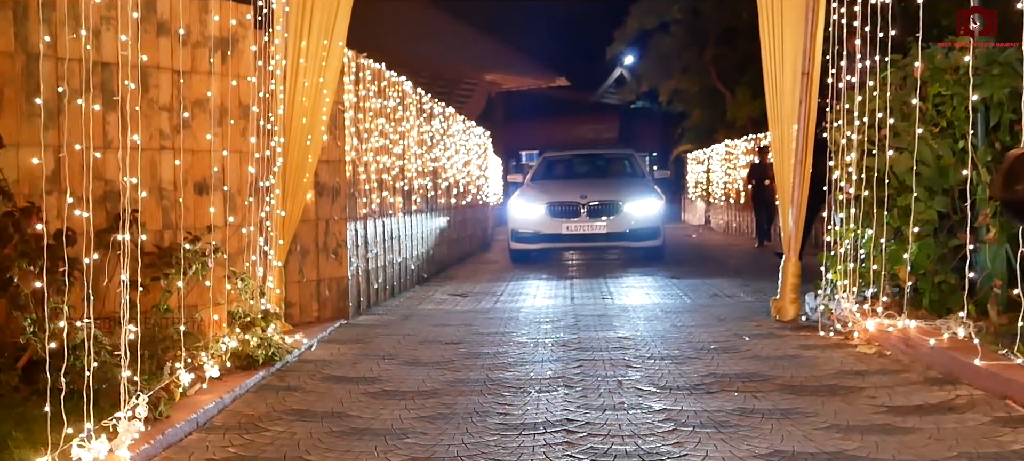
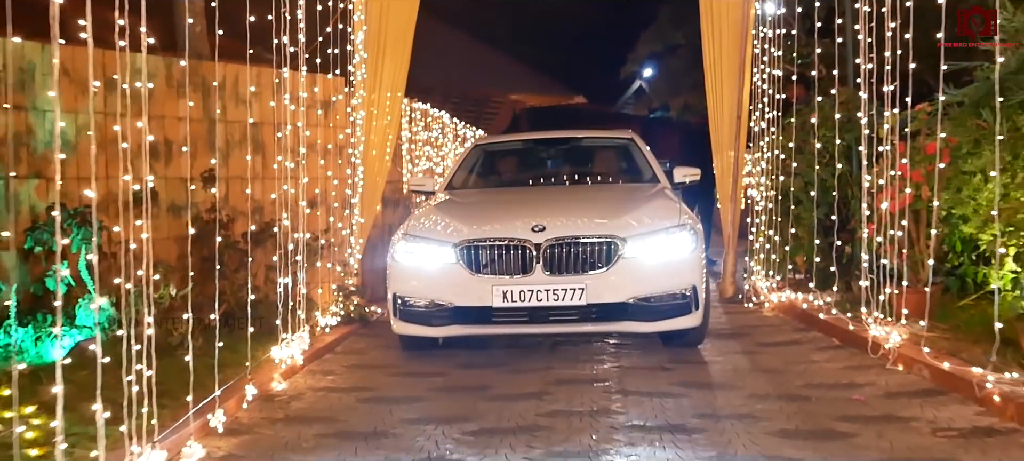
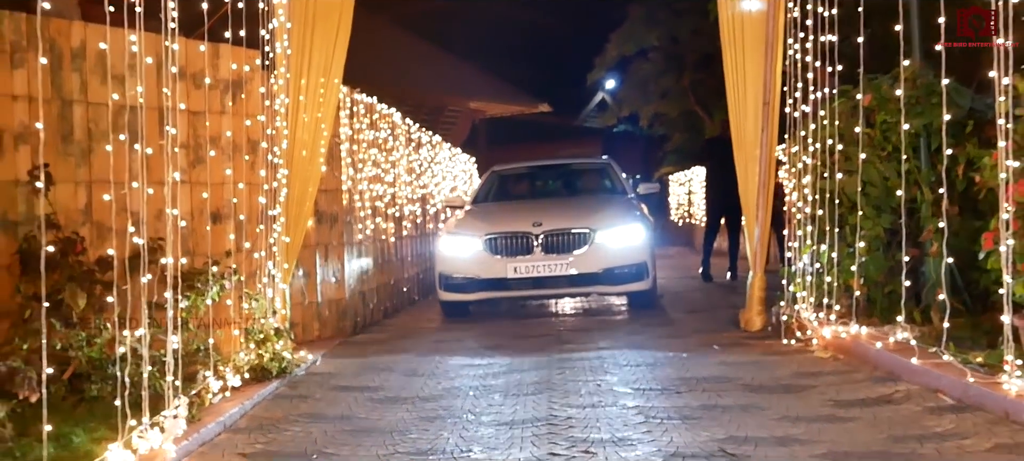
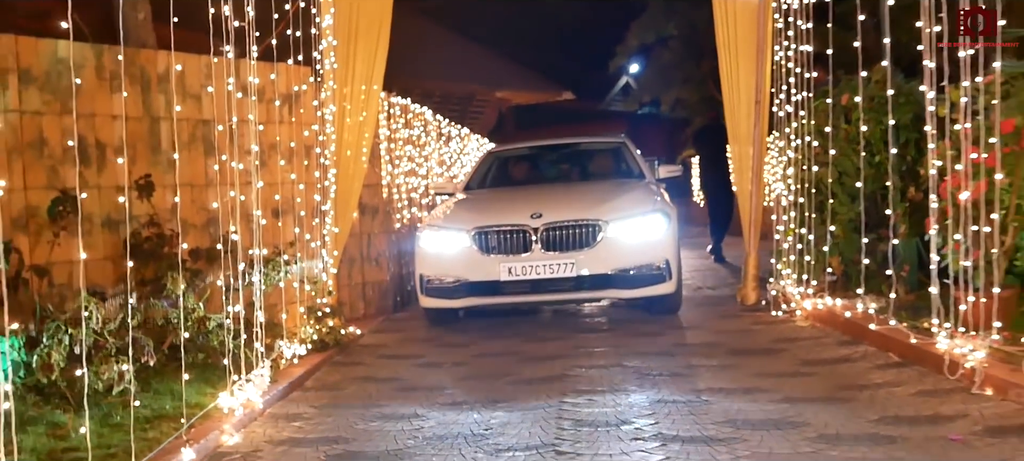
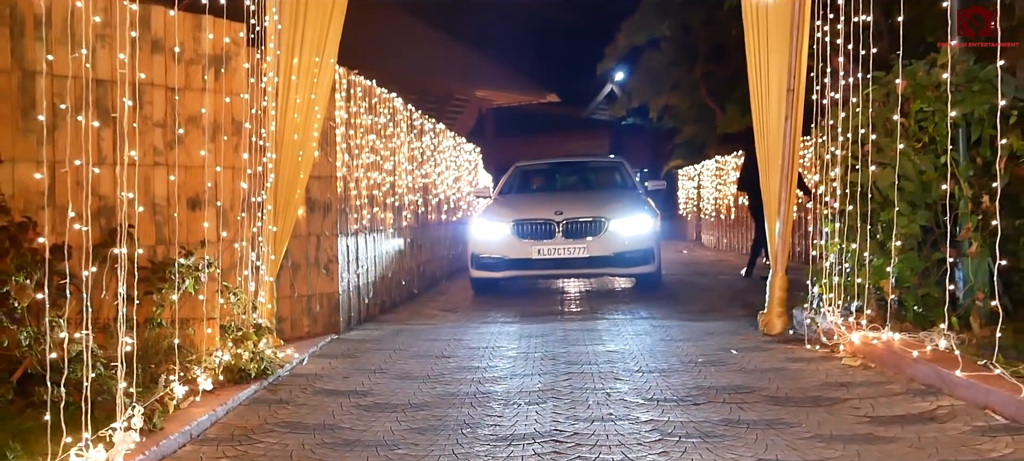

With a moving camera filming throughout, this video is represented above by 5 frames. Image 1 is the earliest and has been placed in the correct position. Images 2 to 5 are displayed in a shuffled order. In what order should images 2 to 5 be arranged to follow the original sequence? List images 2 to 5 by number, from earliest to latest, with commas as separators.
5, 3, 4, 2
